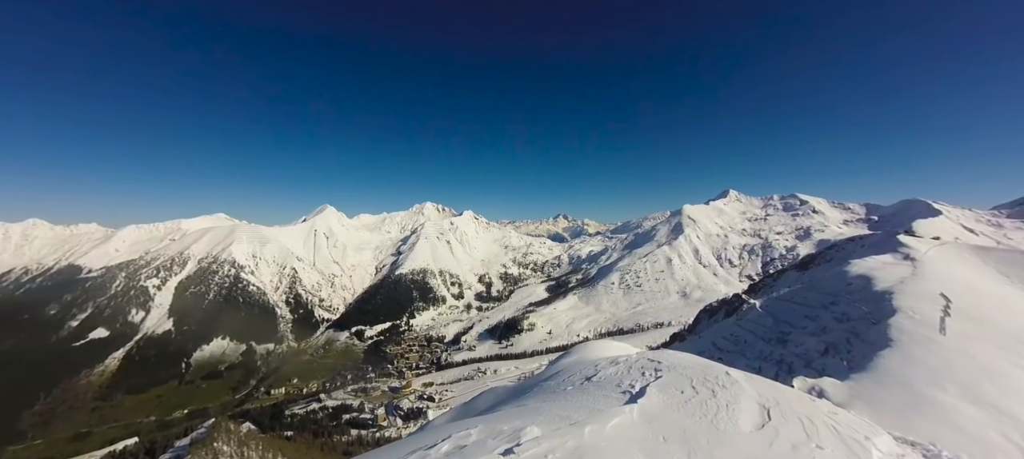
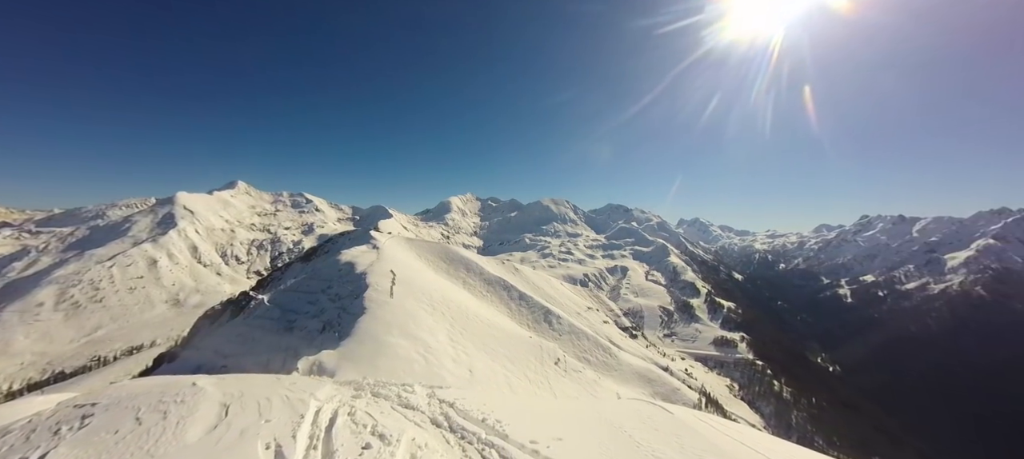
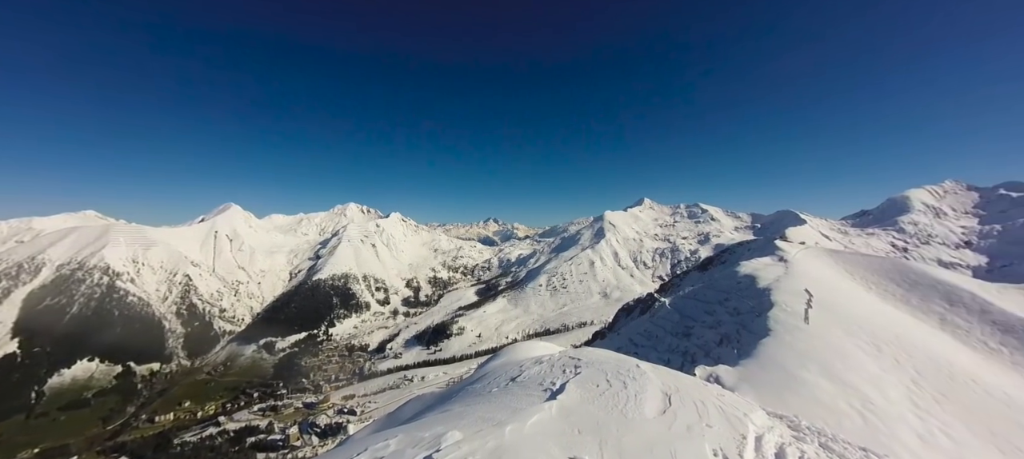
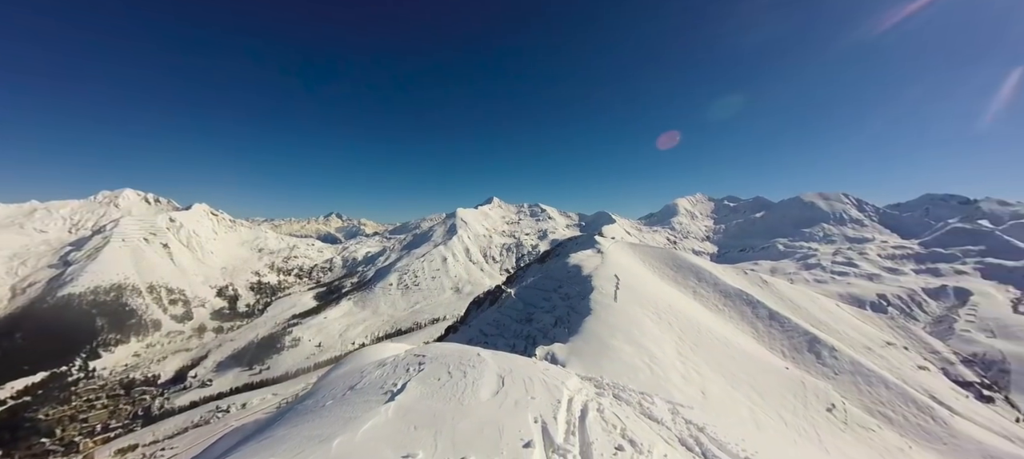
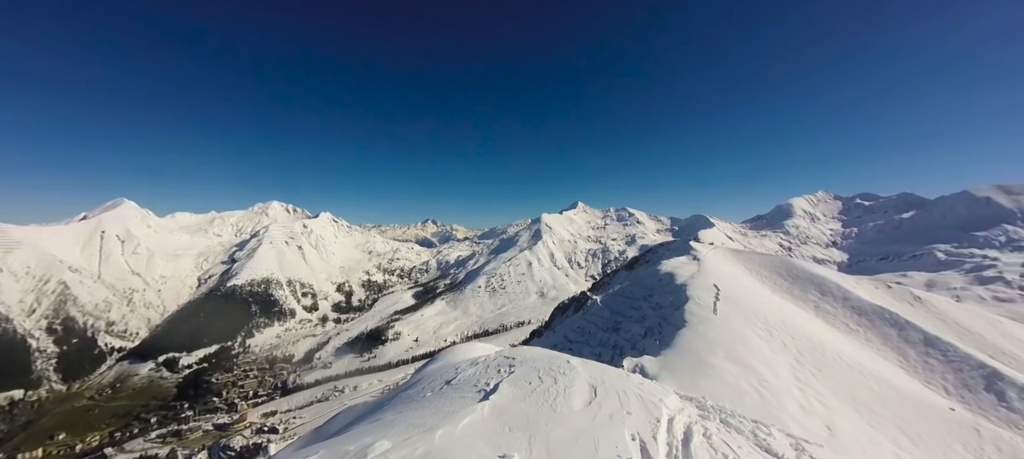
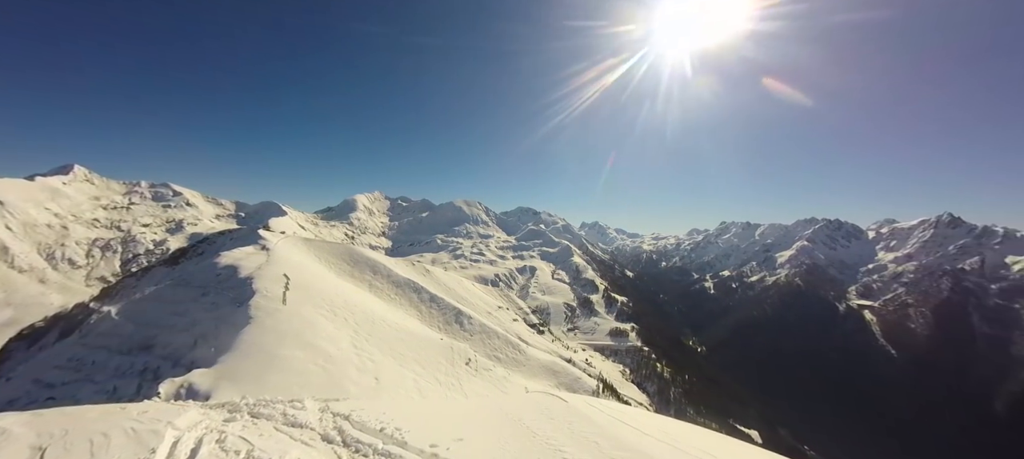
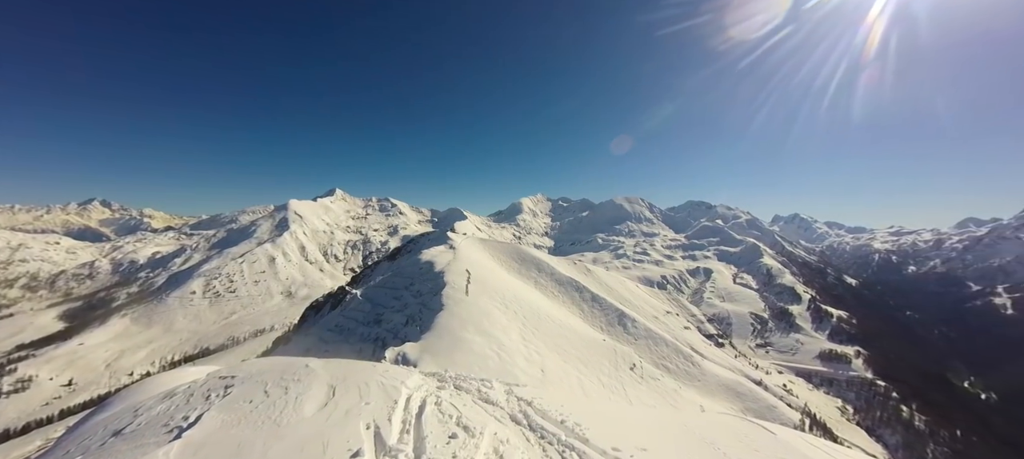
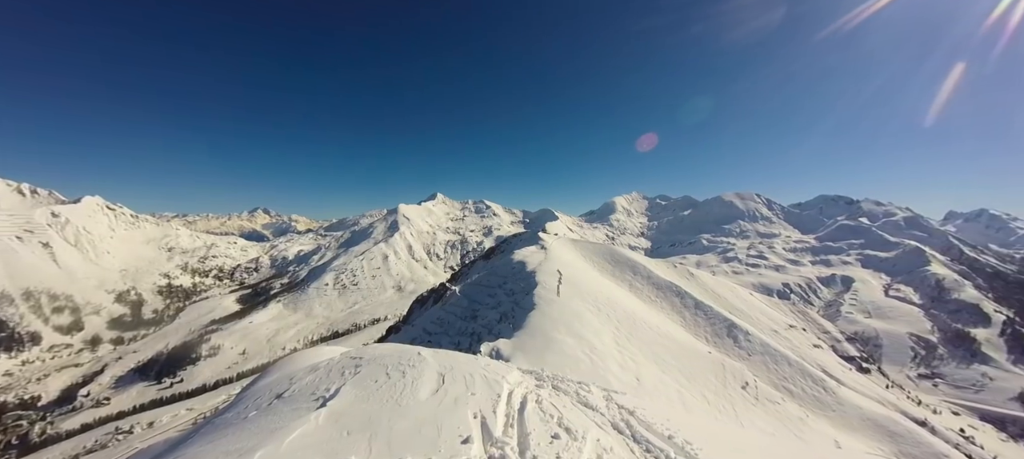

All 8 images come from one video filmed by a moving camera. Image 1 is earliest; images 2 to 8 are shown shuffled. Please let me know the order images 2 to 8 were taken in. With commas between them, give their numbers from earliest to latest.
3, 5, 4, 8, 7, 2, 6
